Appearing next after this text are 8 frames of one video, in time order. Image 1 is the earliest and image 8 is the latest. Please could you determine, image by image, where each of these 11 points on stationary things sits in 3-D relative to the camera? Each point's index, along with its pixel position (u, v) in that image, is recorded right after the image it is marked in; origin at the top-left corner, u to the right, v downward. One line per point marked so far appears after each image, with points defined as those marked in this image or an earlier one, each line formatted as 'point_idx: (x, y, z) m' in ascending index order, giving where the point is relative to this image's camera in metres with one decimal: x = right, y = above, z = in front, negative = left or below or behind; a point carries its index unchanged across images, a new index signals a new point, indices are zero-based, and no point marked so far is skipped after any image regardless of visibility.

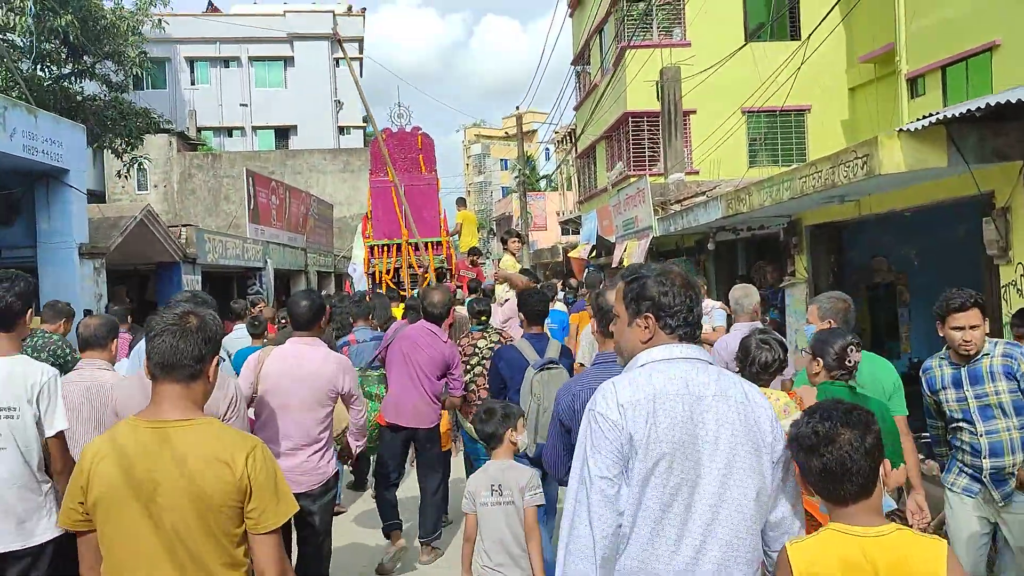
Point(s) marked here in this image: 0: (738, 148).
0: (+4.7, +3.0, +18.6) m
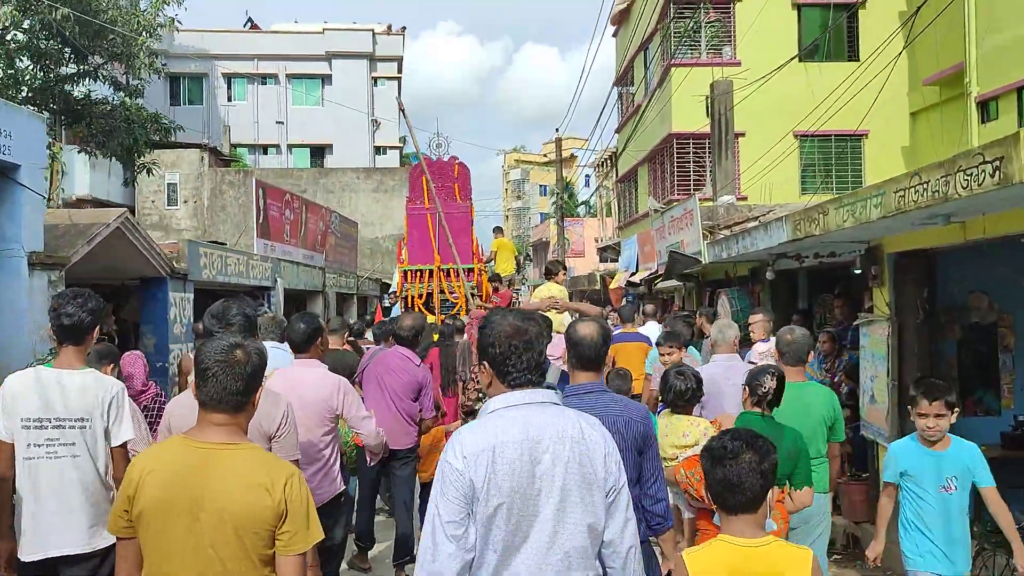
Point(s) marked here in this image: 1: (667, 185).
0: (+5.5, +2.4, +17.5) m
1: (+3.3, +2.2, +18.9) m
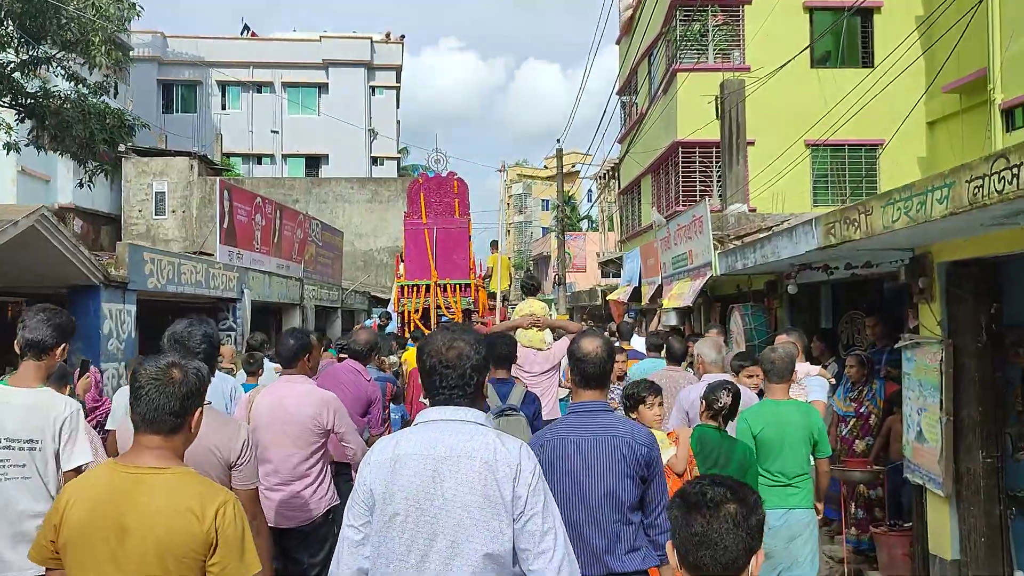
0: (+5.4, +2.0, +16.7) m
1: (+3.2, +1.9, +18.0) m
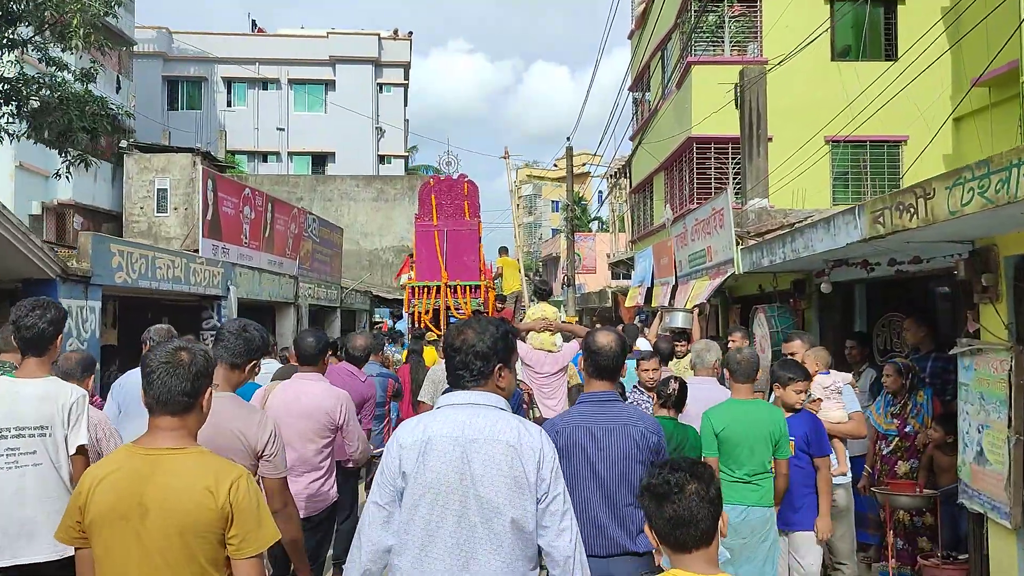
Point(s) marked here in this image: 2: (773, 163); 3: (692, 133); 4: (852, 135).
0: (+5.6, +2.0, +16.0) m
1: (+3.4, +1.8, +17.4) m
2: (+4.7, +2.2, +16.1) m
3: (+3.3, +2.9, +16.5) m
4: (+6.1, +2.8, +16.0) m
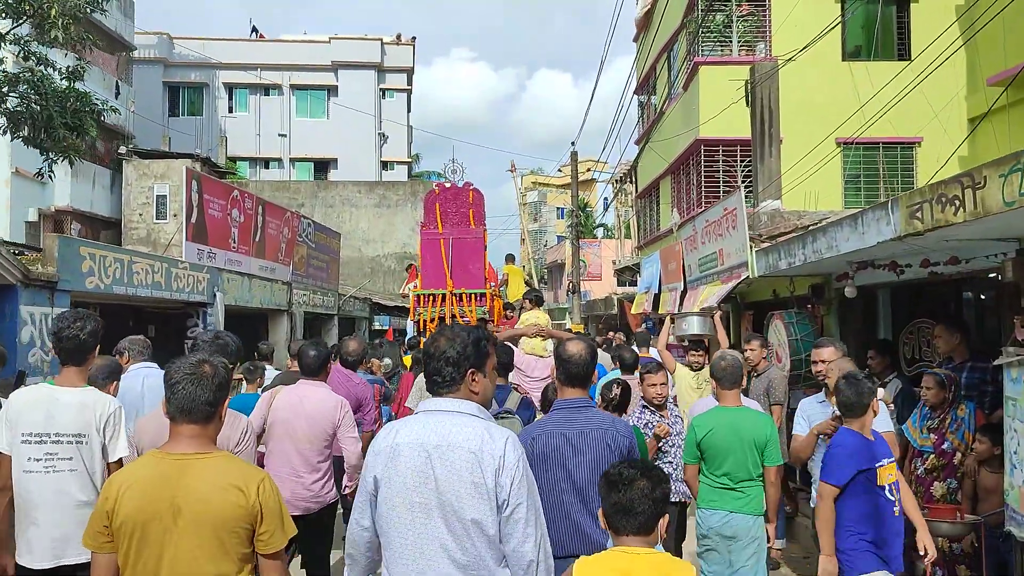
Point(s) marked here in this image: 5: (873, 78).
0: (+5.6, +1.9, +15.6) m
1: (+3.5, +1.7, +16.9) m
2: (+4.8, +2.1, +15.7) m
3: (+3.4, +2.8, +16.1) m
4: (+6.2, +2.6, +15.5) m
5: (+6.3, +3.7, +15.6) m
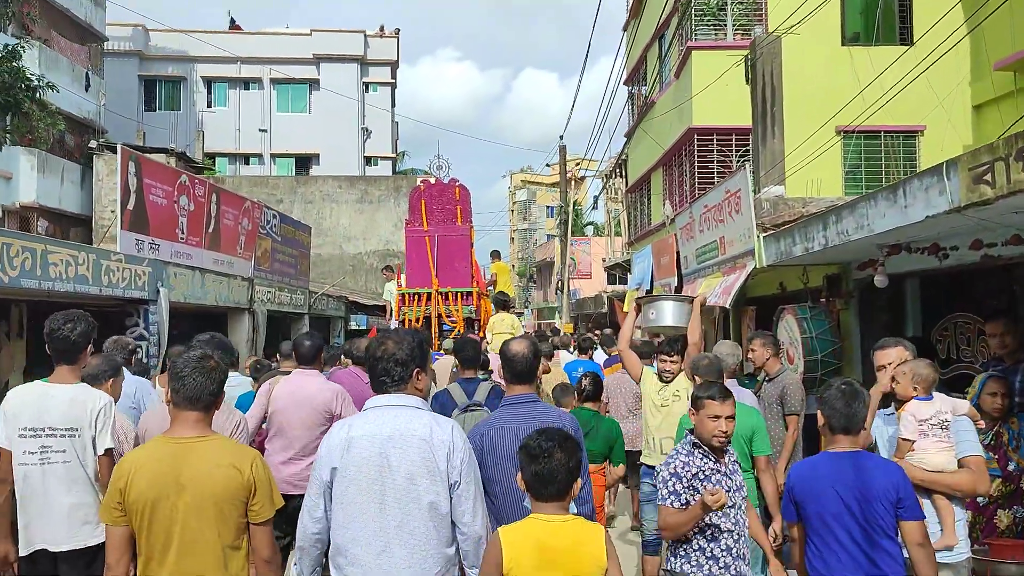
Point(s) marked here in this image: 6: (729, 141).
0: (+5.3, +2.0, +14.8) m
1: (+3.2, +1.8, +16.2) m
2: (+4.5, +2.2, +14.9) m
3: (+3.1, +2.8, +15.3) m
4: (+5.9, +2.7, +14.8) m
5: (+6.1, +3.7, +14.9) m
6: (+3.8, +2.6, +15.5) m
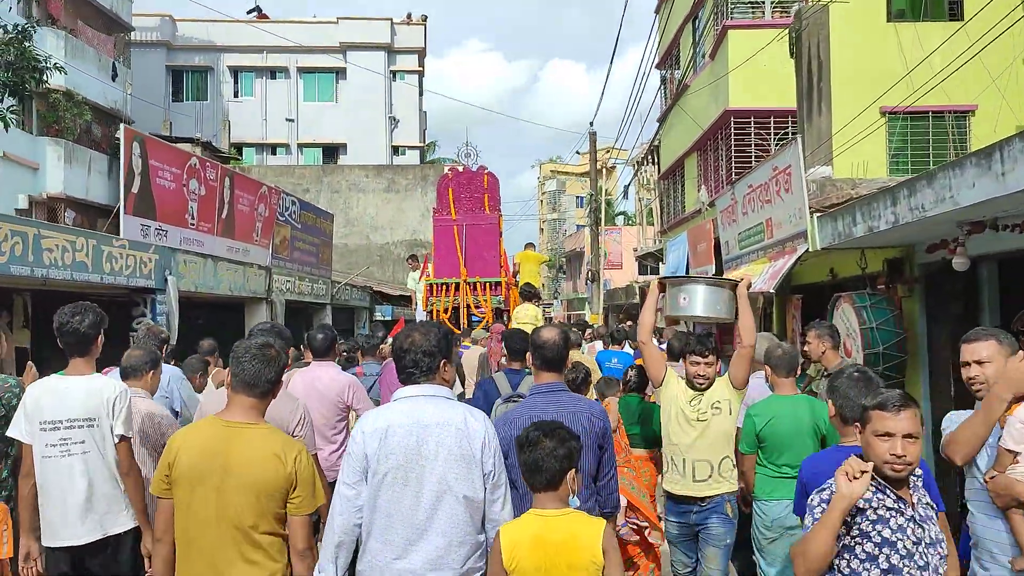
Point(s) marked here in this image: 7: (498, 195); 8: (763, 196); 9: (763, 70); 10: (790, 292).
0: (+5.8, +2.2, +14.2) m
1: (+3.7, +2.0, +15.6) m
2: (+5.0, +2.4, +14.3) m
3: (+3.6, +3.0, +14.7) m
4: (+6.4, +2.9, +14.1) m
5: (+6.5, +3.9, +14.1) m
6: (+4.3, +2.7, +14.9) m
7: (-0.2, +1.5, +14.5) m
8: (+2.3, +0.8, +8.2) m
9: (+4.2, +3.5, +14.7) m
10: (+3.0, -0.1, +10.1) m
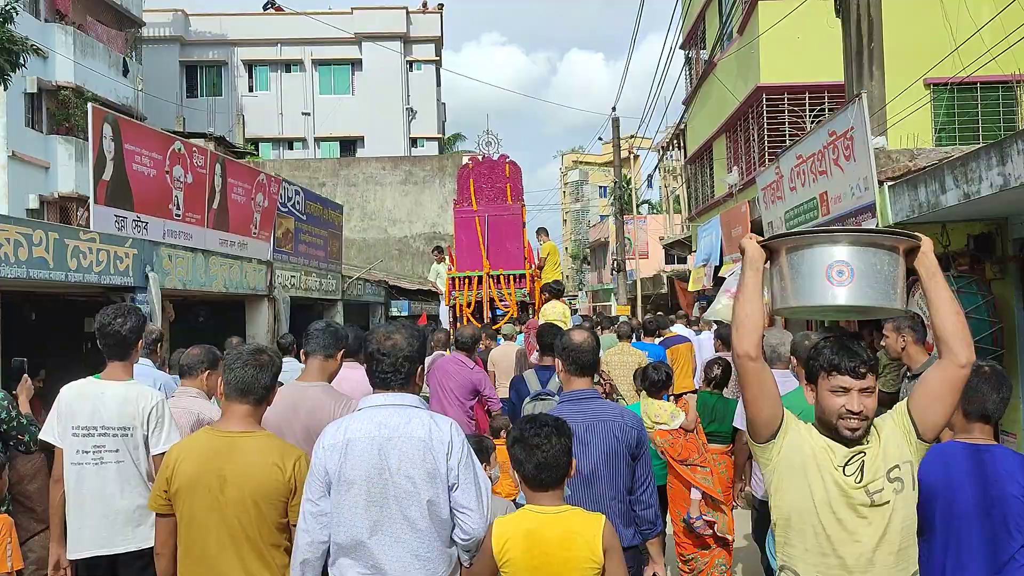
0: (+6.1, +2.4, +13.3) m
1: (+4.0, +2.2, +14.7) m
2: (+5.3, +2.6, +13.4) m
3: (+3.9, +3.2, +13.8) m
4: (+6.6, +3.1, +13.2) m
5: (+6.8, +4.2, +13.2) m
6: (+4.6, +3.0, +14.0) m
7: (+0.1, +1.6, +13.8) m
8: (+2.4, +0.9, +7.4) m
9: (+4.4, +3.7, +13.8) m
10: (+3.3, +0.1, +9.2) m
